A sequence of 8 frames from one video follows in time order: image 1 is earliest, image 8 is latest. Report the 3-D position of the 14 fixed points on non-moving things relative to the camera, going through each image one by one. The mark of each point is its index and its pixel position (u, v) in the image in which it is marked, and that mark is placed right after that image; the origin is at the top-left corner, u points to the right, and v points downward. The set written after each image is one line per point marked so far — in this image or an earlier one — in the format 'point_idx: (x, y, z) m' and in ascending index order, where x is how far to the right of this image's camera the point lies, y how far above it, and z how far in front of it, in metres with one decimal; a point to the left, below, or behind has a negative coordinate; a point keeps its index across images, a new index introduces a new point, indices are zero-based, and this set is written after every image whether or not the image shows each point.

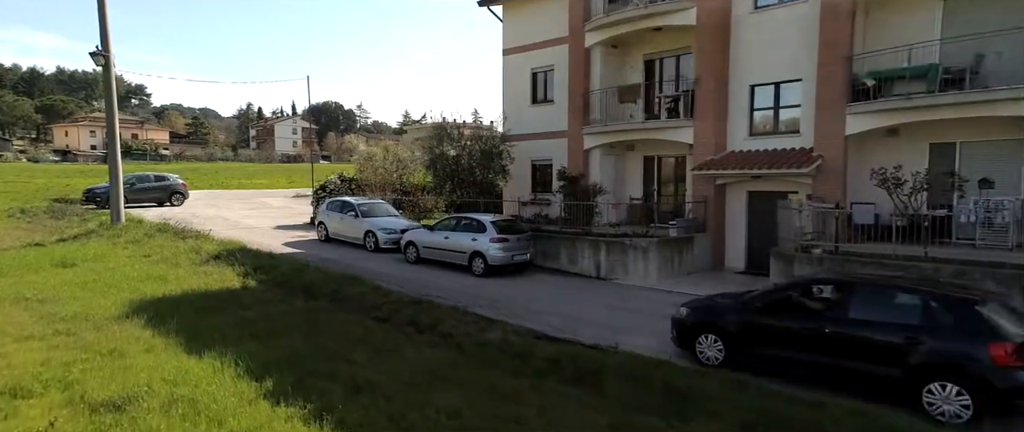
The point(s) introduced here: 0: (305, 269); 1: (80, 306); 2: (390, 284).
0: (-4.1, -1.1, +11.4) m
1: (-6.6, -1.4, +8.7) m
2: (-2.3, -1.3, +10.8) m
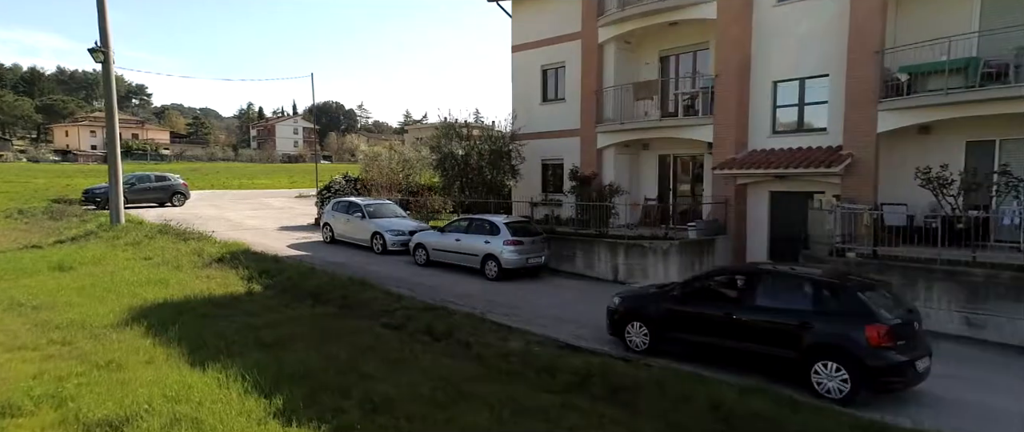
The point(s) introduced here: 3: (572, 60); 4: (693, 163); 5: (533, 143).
0: (-3.8, -1.1, +11.0) m
1: (-6.3, -1.4, +8.3) m
2: (-2.0, -1.3, +10.4) m
3: (+1.6, +4.2, +15.6) m
4: (+4.4, +1.3, +14.1) m
5: (+0.6, +2.1, +16.8) m
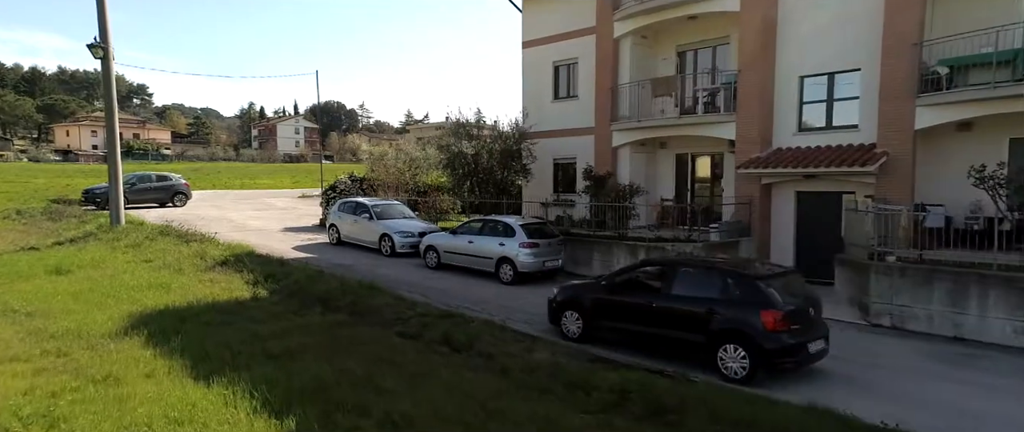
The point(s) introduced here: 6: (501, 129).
0: (-3.5, -1.1, +10.5) m
1: (-6.0, -1.4, +7.8) m
2: (-1.7, -1.3, +9.9) m
3: (+1.9, +4.2, +15.1) m
4: (+4.7, +1.3, +13.6) m
5: (+1.0, +2.1, +16.3) m
6: (-0.2, +2.5, +15.7) m
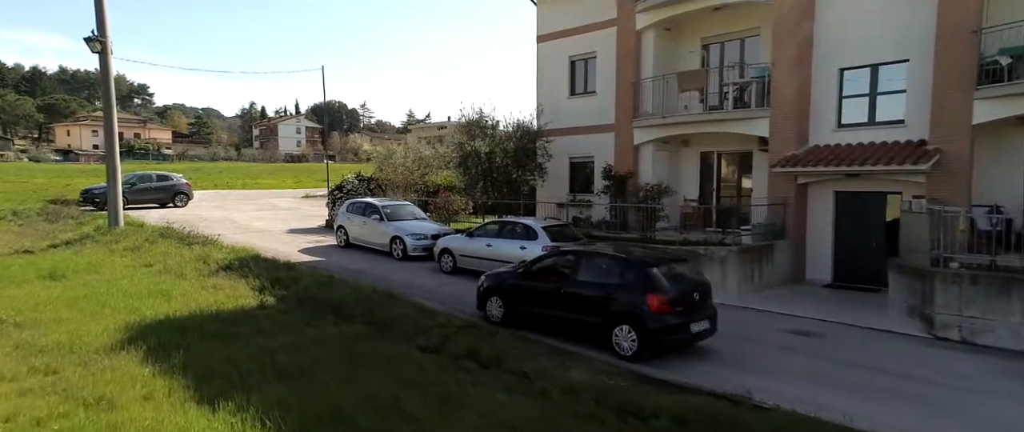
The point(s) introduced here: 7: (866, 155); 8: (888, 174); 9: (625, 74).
0: (-3.1, -1.1, +9.9) m
1: (-5.6, -1.5, +7.2) m
2: (-1.3, -1.4, +9.3) m
3: (+2.3, +4.2, +14.5) m
4: (+5.1, +1.3, +12.9) m
5: (+1.4, +2.1, +15.7) m
6: (+0.2, +2.4, +15.1) m
7: (+5.9, +1.0, +9.6) m
8: (+6.2, +0.7, +9.4) m
9: (+2.7, +3.4, +13.8) m
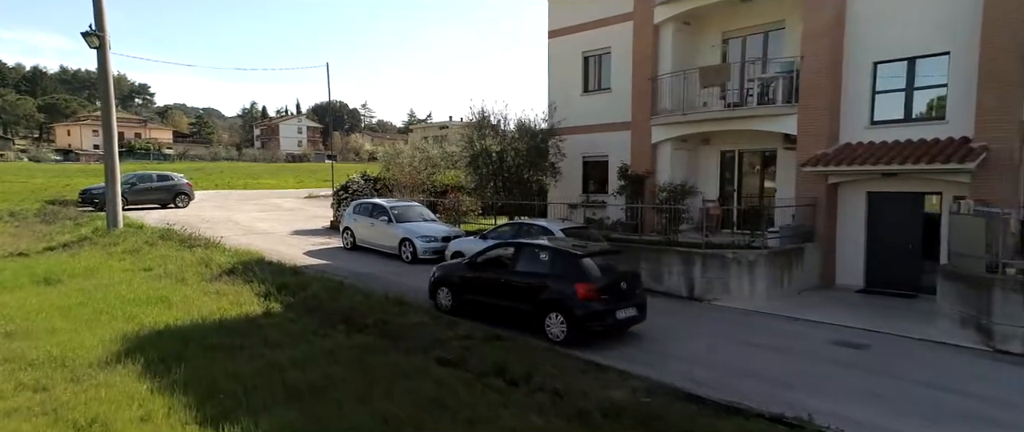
0: (-2.8, -1.2, +9.4) m
1: (-5.3, -1.5, +6.7) m
2: (-1.0, -1.4, +8.8) m
3: (+2.6, +4.2, +14.0) m
4: (+5.4, +1.2, +12.4) m
5: (+1.7, +2.0, +15.2) m
6: (+0.5, +2.4, +14.6) m
7: (+6.2, +1.0, +9.1) m
8: (+6.5, +0.7, +8.9) m
9: (+3.0, +3.4, +13.3) m
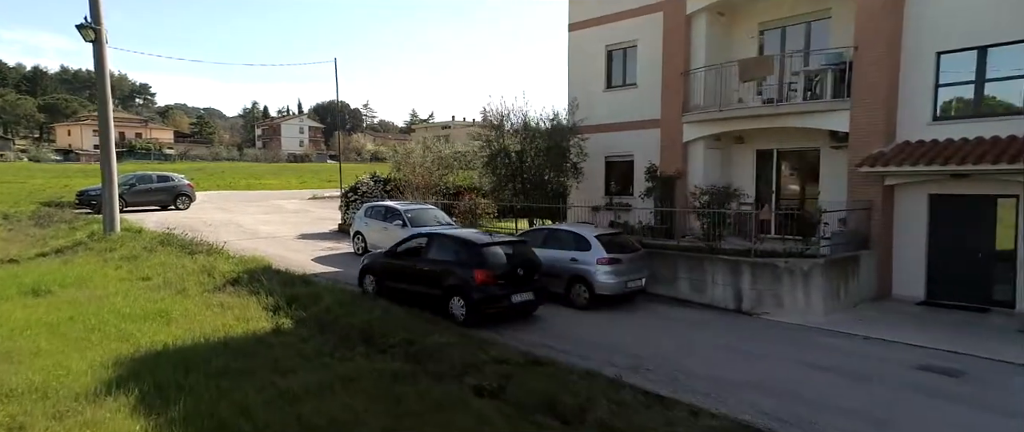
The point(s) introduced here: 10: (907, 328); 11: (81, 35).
0: (-2.4, -1.3, +8.6) m
1: (-4.8, -1.6, +5.9) m
2: (-0.6, -1.5, +8.0) m
3: (+3.1, +4.1, +13.2) m
4: (+5.9, +1.2, +11.6) m
5: (+2.1, +2.0, +14.4) m
6: (+1.0, +2.3, +13.8) m
7: (+6.7, +0.9, +8.3) m
8: (+6.9, +0.6, +8.1) m
9: (+3.5, +3.3, +12.5) m
10: (+5.4, -1.5, +7.9) m
11: (-9.8, +4.1, +13.1) m
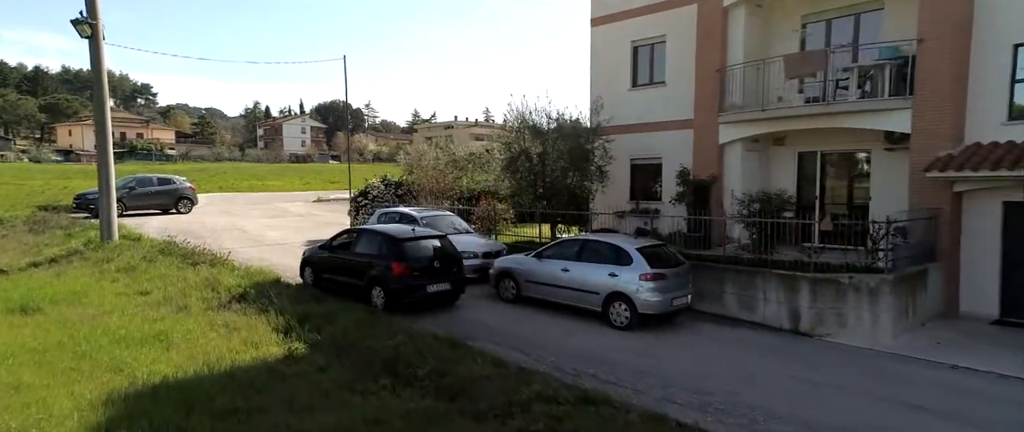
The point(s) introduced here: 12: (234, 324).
0: (-1.9, -1.4, +7.8) m
1: (-4.4, -1.7, +5.1) m
2: (-0.1, -1.6, +7.2) m
3: (+3.6, +3.9, +12.3) m
4: (+6.3, +1.0, +10.8) m
5: (+2.6, +1.8, +13.5) m
6: (+1.4, +2.2, +13.0) m
7: (+7.2, +0.8, +7.5) m
8: (+7.4, +0.4, +7.3) m
9: (+4.0, +3.2, +11.6) m
10: (+5.9, -1.7, +7.1) m
11: (-9.3, +4.0, +12.3) m
12: (-3.8, -1.5, +7.8) m
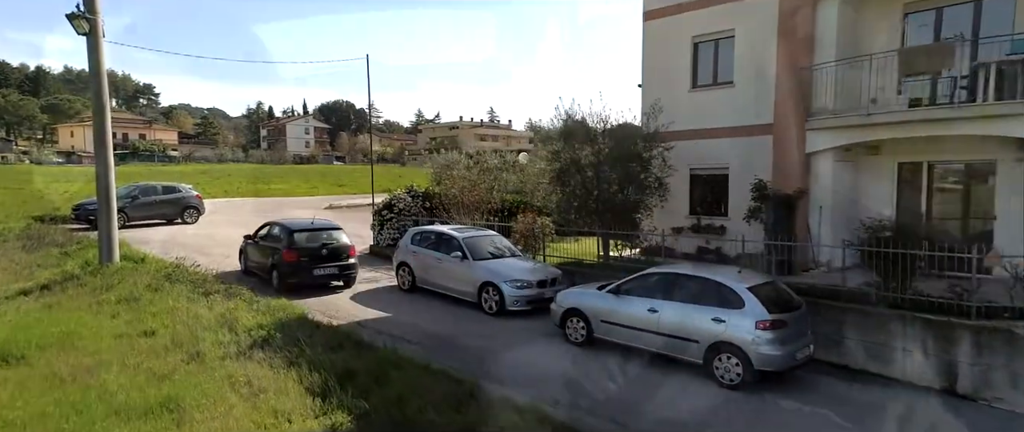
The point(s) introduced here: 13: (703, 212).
0: (-0.9, -1.8, +6.3) m
1: (-3.4, -2.1, +3.7) m
2: (+0.9, -2.0, +5.7) m
3: (+4.6, +3.6, +10.9) m
4: (+7.3, +0.6, +9.3) m
5: (+3.6, +1.4, +12.1) m
6: (+2.4, +1.8, +11.5) m
7: (+8.1, +0.4, +6.0) m
8: (+8.4, +0.1, +5.8) m
9: (+5.0, +2.8, +10.2) m
10: (+6.9, -2.0, +5.6) m
11: (-8.3, +3.6, +10.8) m
12: (-2.8, -1.8, +6.4) m
13: (+4.1, +0.1, +12.0) m
